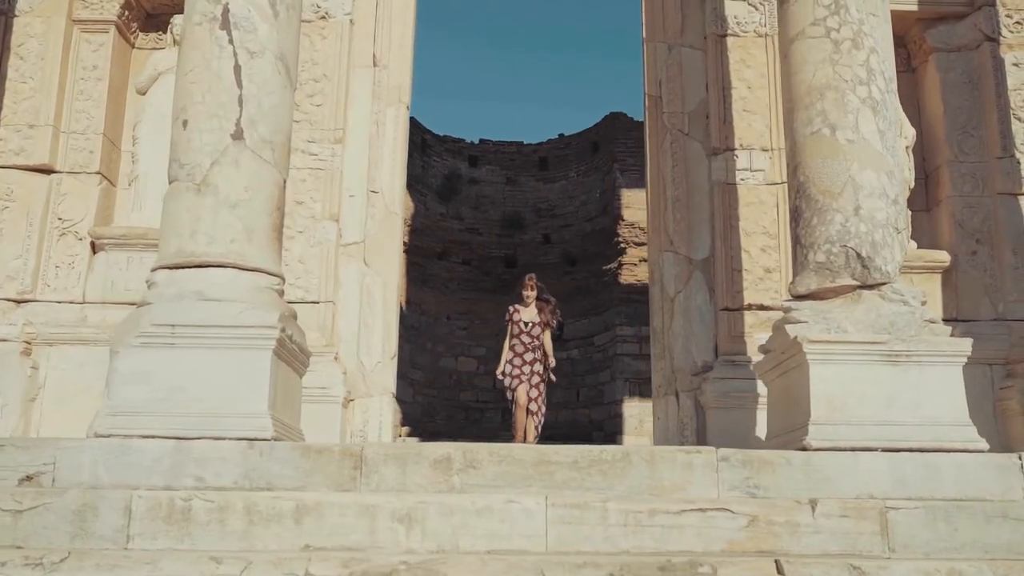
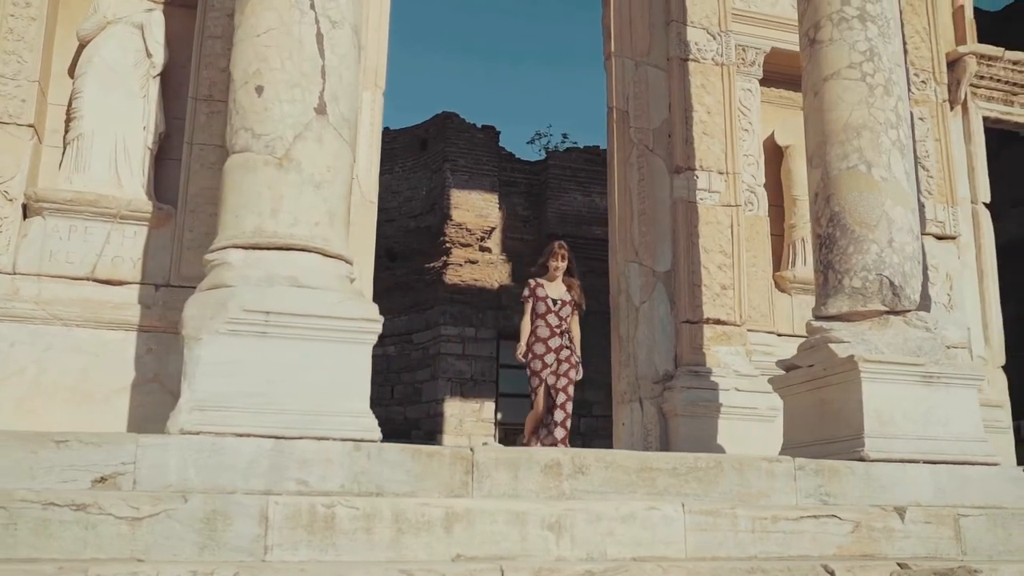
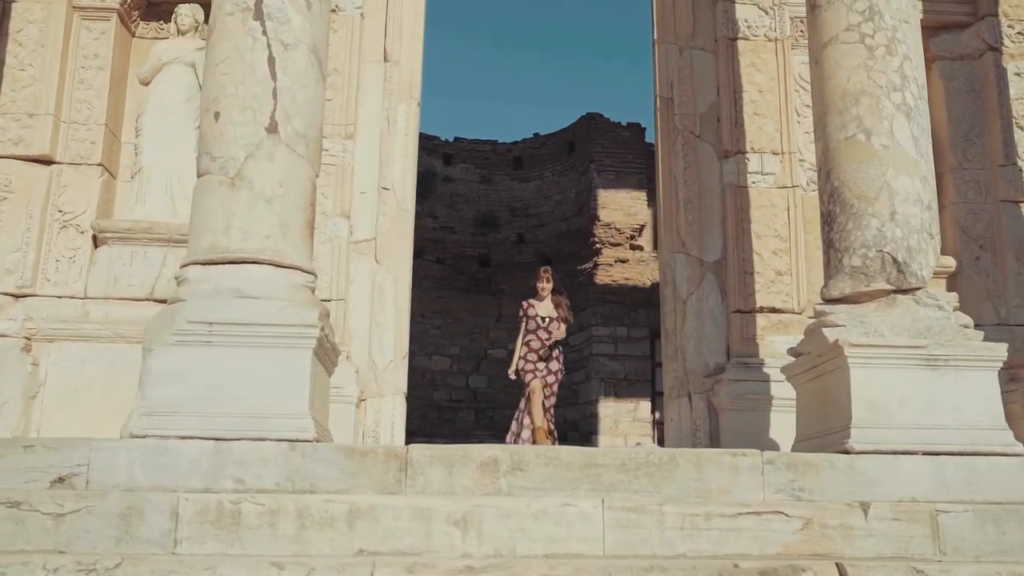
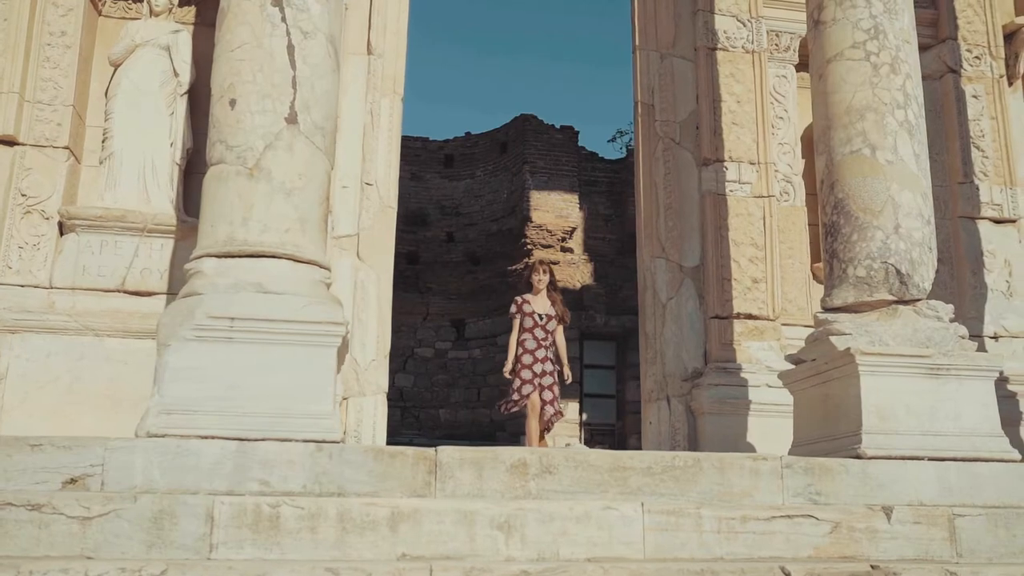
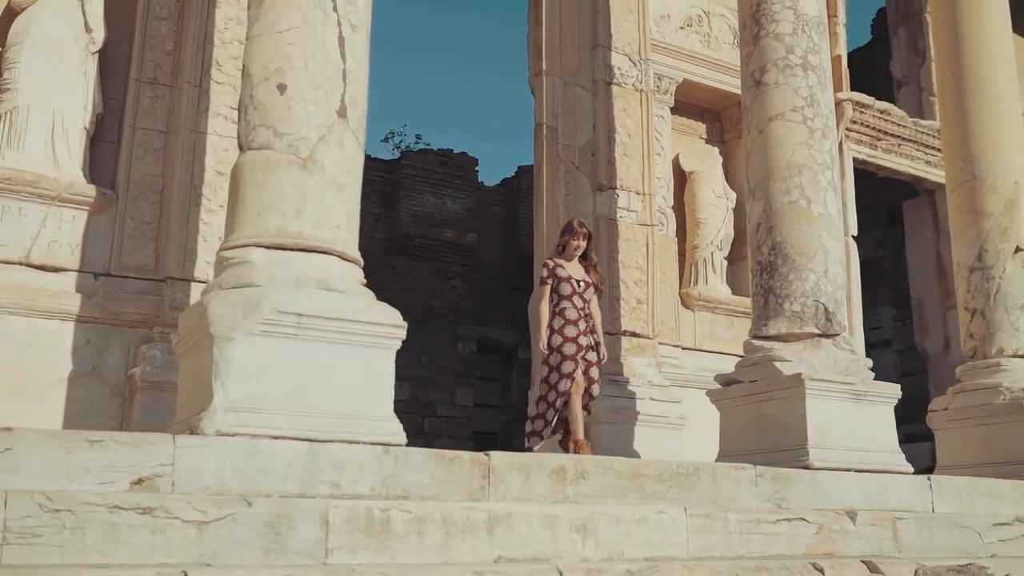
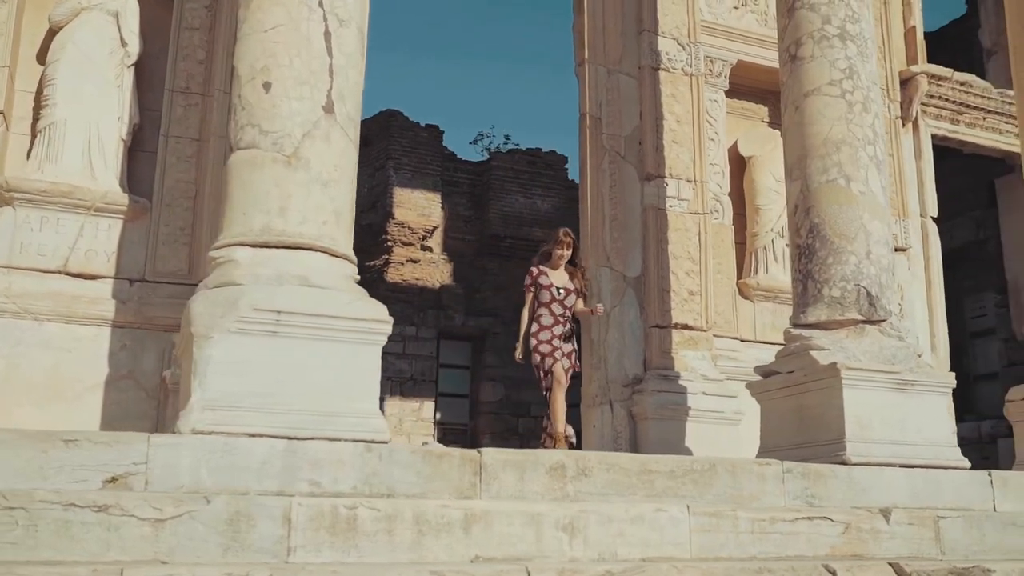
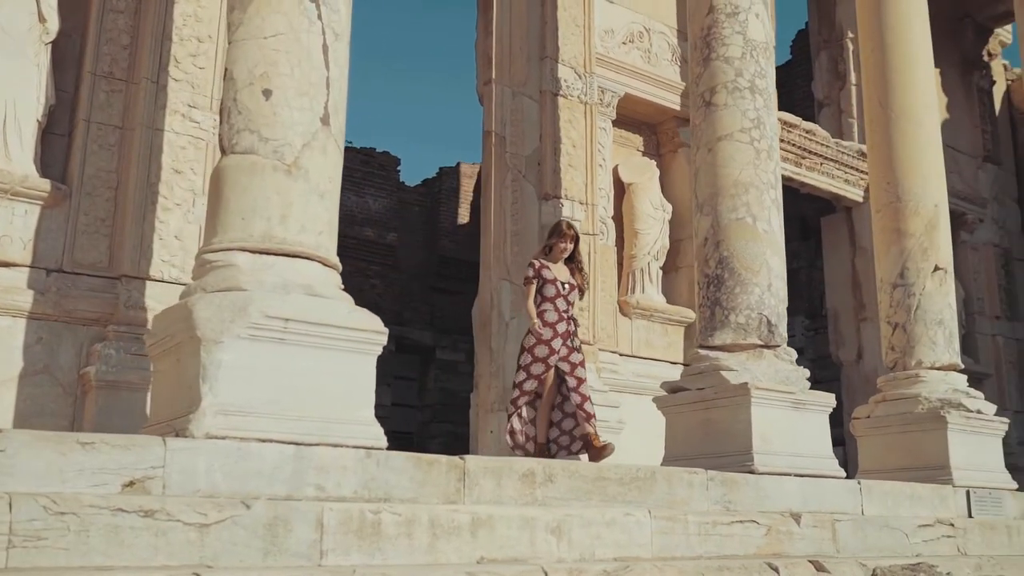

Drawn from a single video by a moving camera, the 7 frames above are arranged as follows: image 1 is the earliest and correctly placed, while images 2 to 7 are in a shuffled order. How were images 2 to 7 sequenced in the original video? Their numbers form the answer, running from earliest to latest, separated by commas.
3, 4, 2, 6, 5, 7
